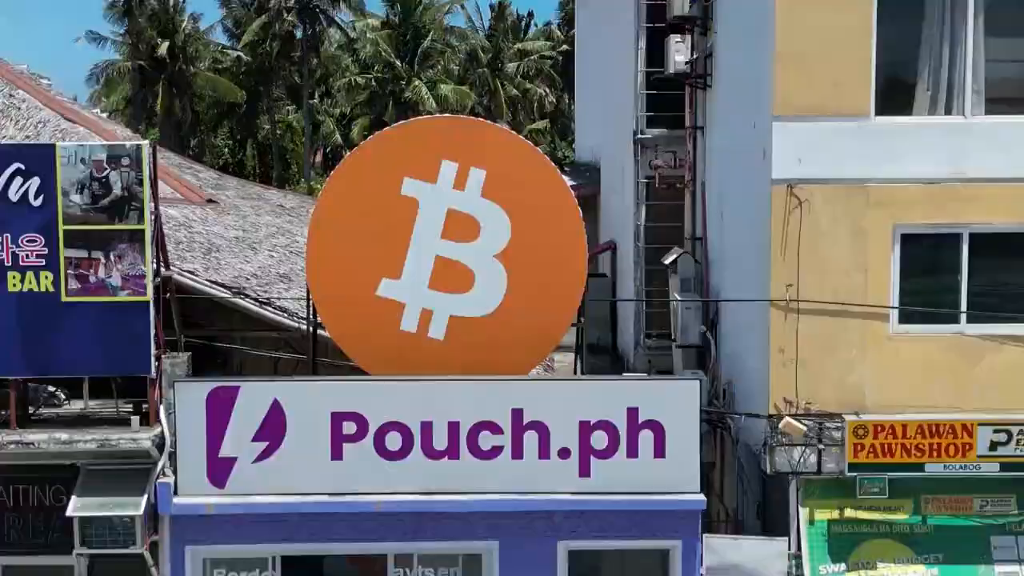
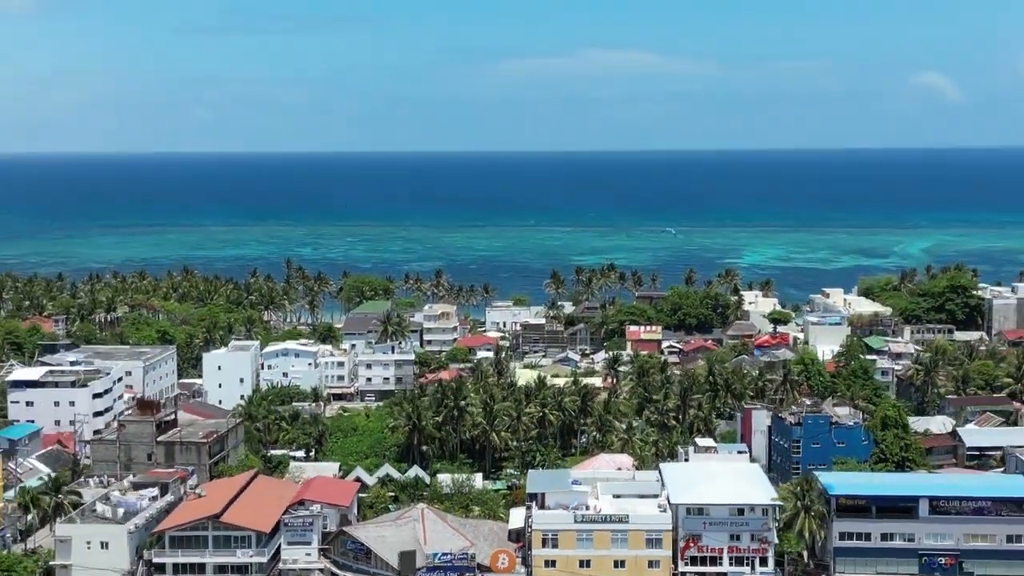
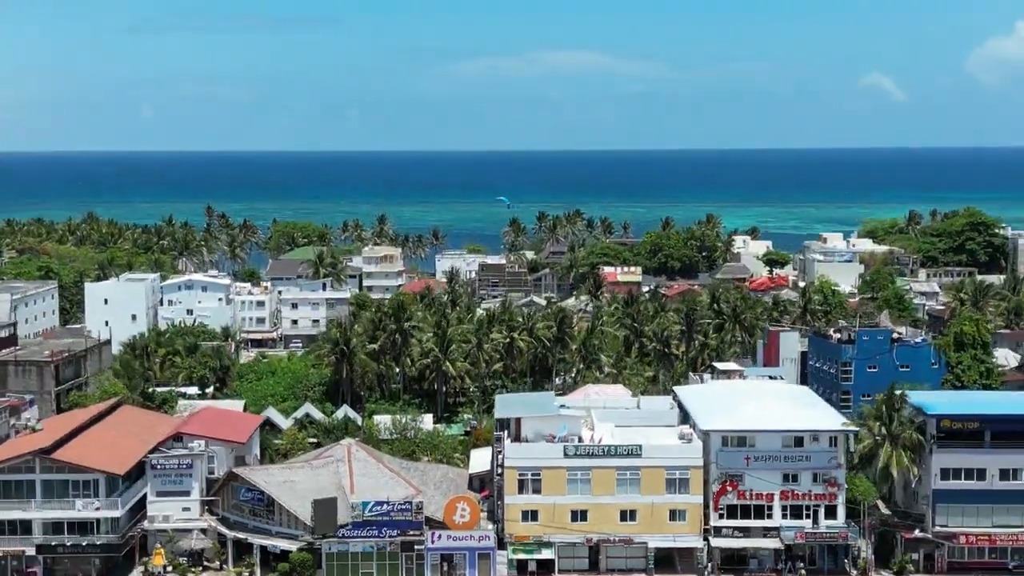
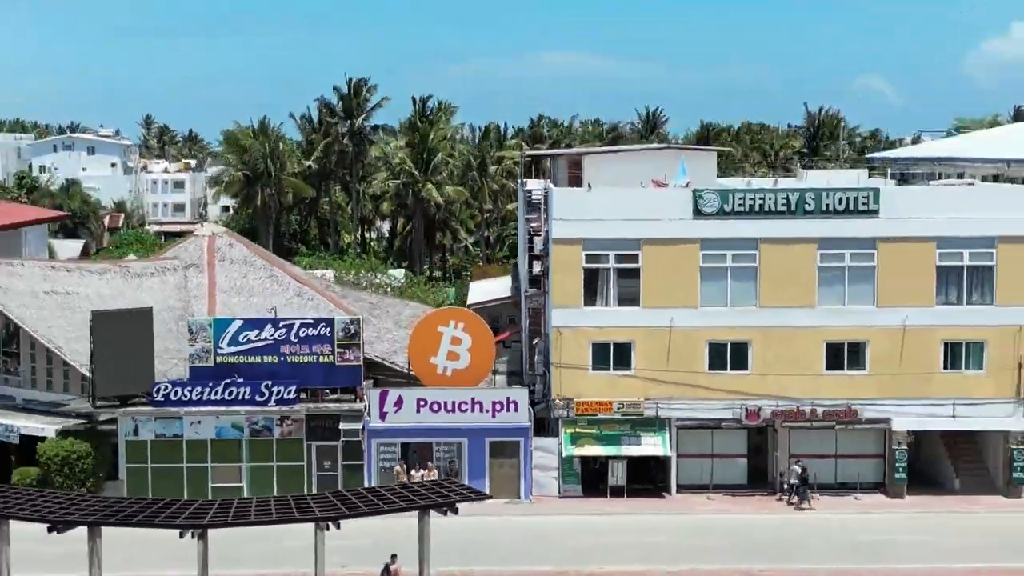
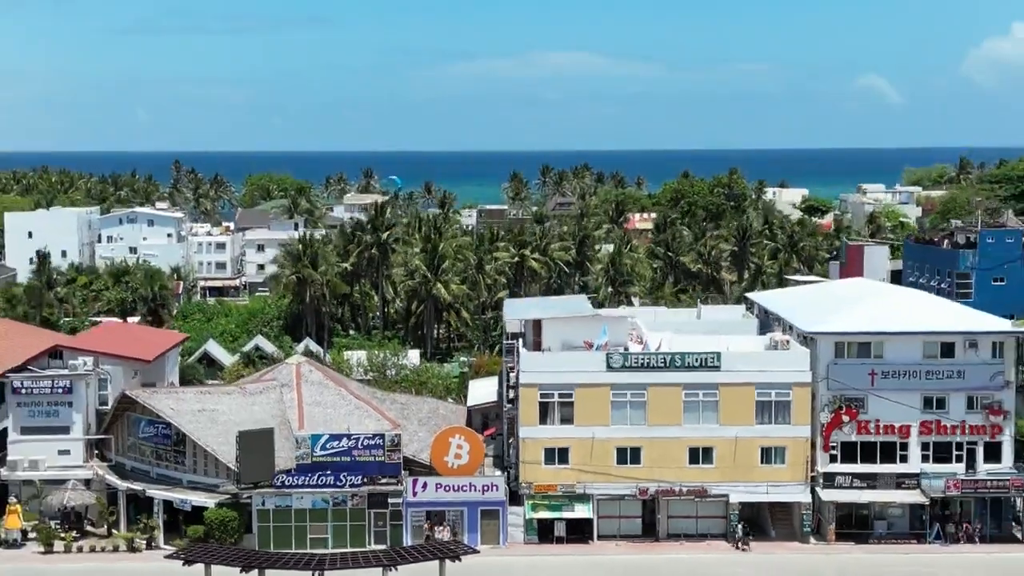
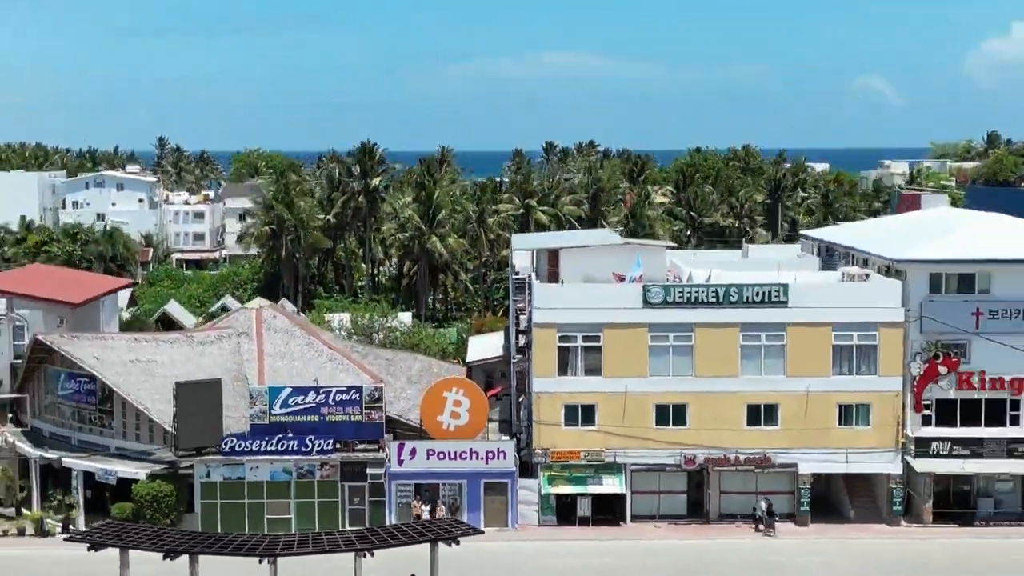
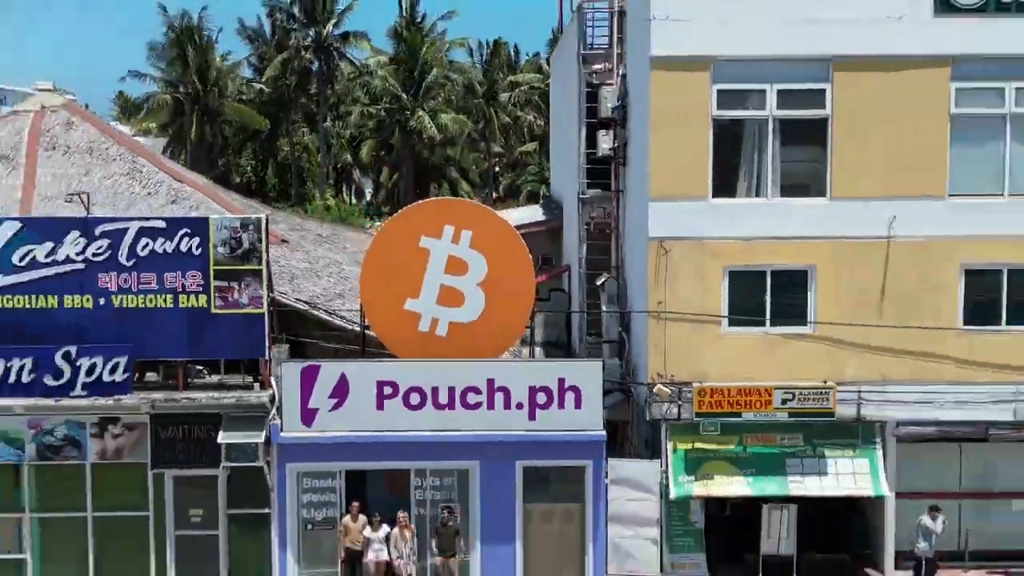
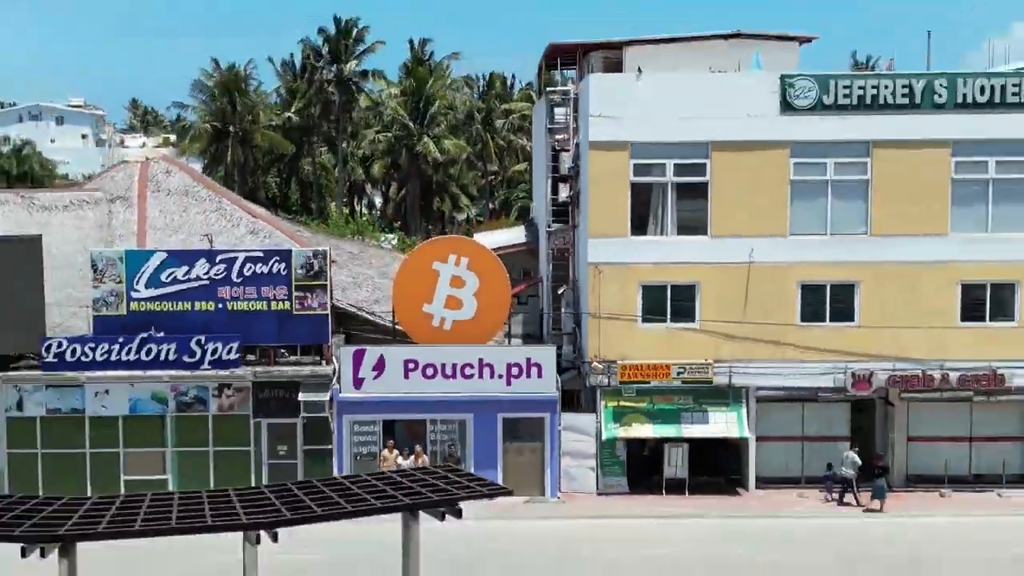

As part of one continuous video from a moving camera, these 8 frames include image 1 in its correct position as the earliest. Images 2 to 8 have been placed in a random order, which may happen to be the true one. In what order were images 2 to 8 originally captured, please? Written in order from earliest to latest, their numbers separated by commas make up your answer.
7, 8, 4, 6, 5, 3, 2
